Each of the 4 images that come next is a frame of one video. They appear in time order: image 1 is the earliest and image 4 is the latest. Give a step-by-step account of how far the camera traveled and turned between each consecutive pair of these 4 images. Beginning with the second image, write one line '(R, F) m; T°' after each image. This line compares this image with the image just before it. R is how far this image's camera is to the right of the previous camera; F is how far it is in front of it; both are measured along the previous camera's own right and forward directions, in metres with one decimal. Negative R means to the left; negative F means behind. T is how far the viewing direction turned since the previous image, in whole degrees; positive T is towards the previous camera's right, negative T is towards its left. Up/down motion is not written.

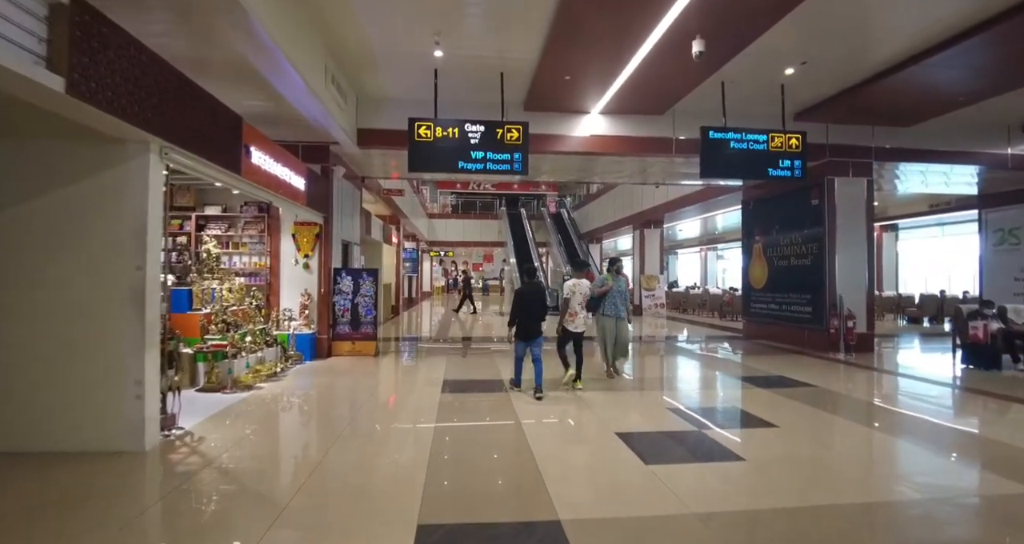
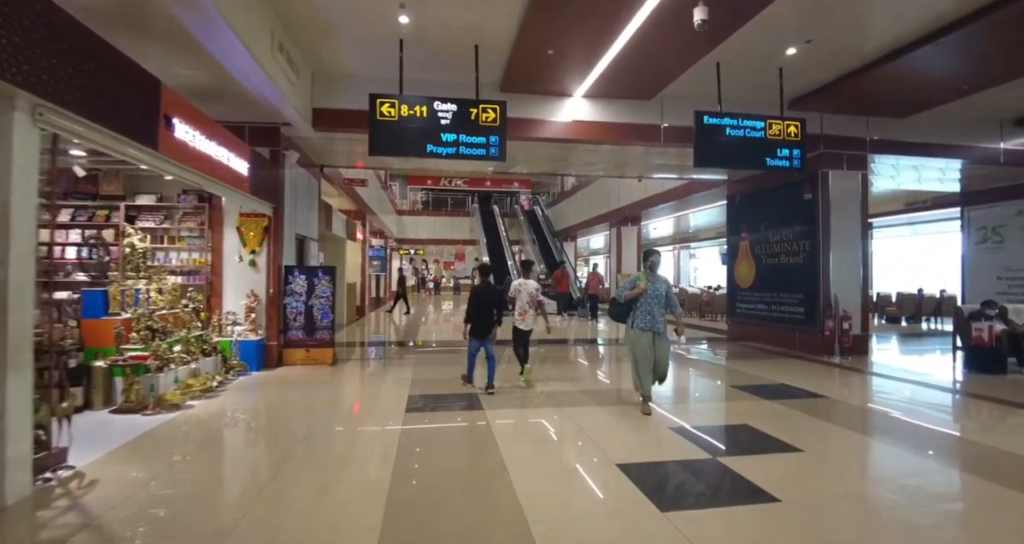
(0.0, +0.6) m; +3°
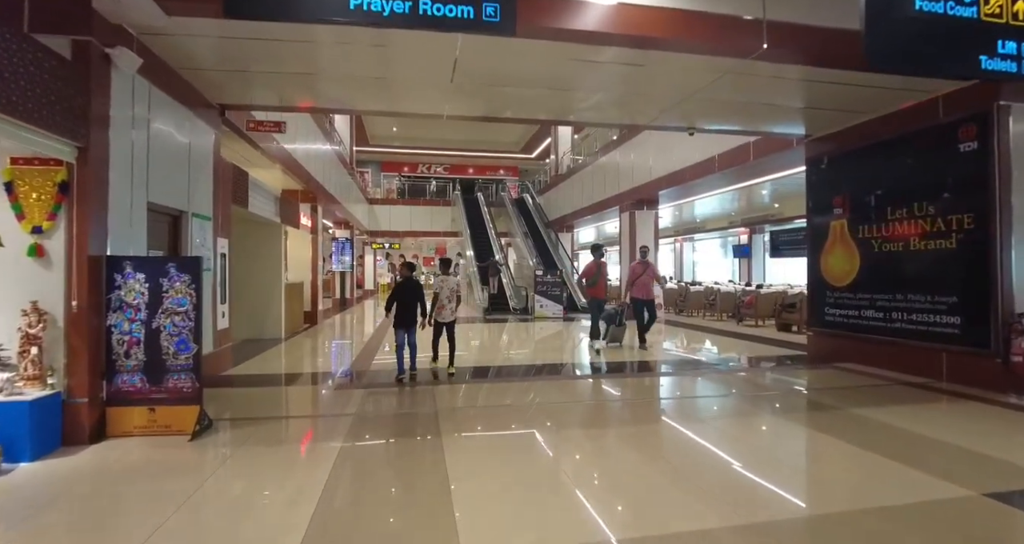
(-0.2, +2.6) m; +2°
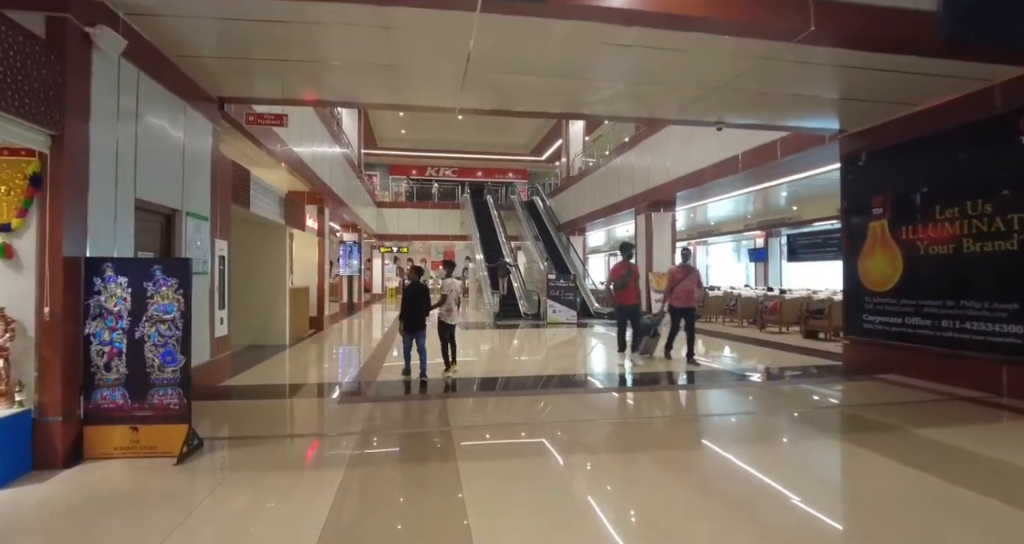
(-0.1, +0.4) m; -1°
